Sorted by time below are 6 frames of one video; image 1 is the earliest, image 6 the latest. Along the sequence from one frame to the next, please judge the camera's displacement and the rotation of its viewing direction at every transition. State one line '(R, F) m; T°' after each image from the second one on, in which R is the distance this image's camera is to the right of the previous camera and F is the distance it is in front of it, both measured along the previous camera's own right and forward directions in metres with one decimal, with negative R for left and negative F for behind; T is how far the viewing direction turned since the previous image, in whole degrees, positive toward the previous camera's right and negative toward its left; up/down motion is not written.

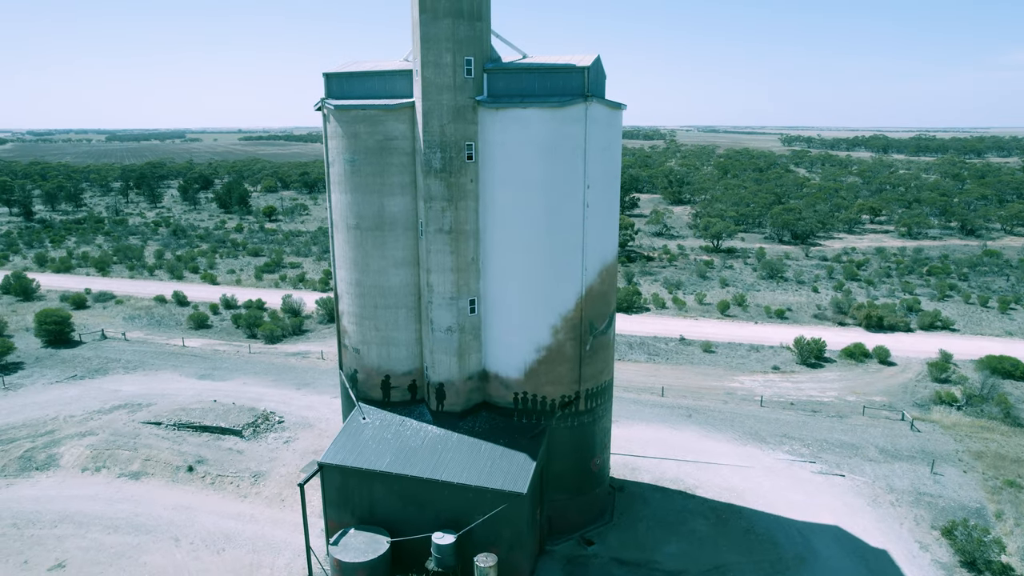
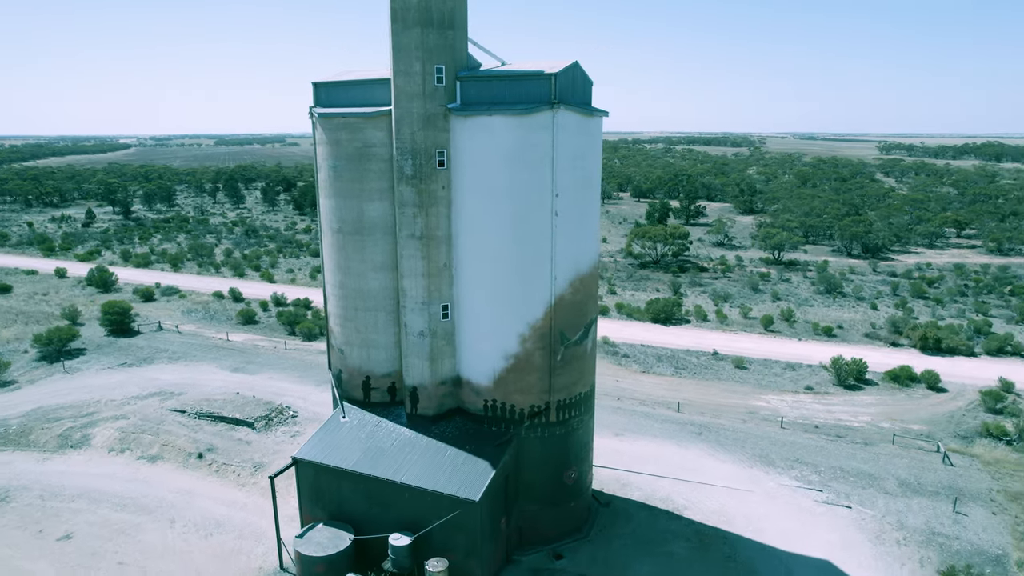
(+3.0, +0.2) m; -7°
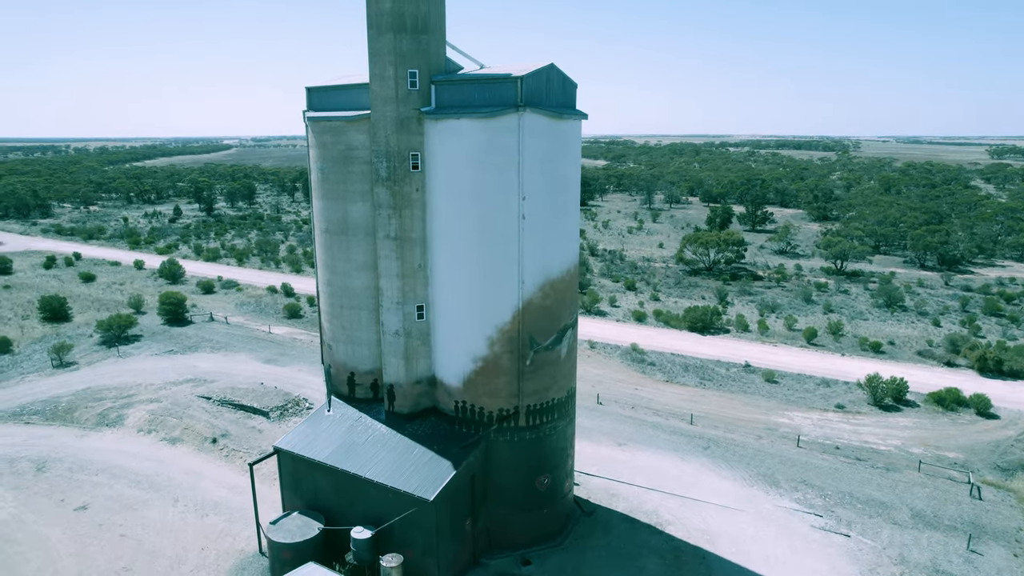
(+2.9, +0.2) m; -7°
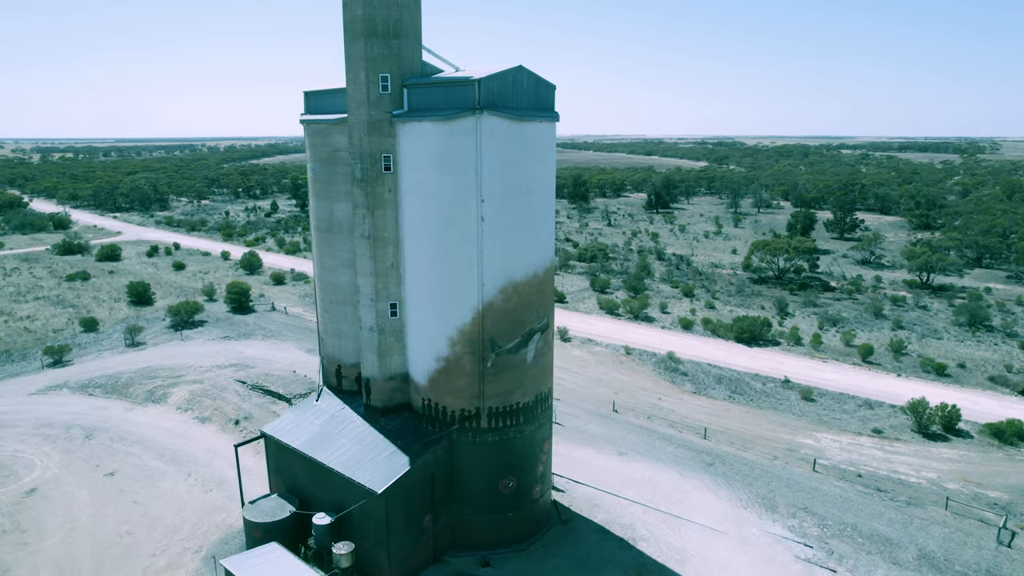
(+3.6, +0.3) m; -9°
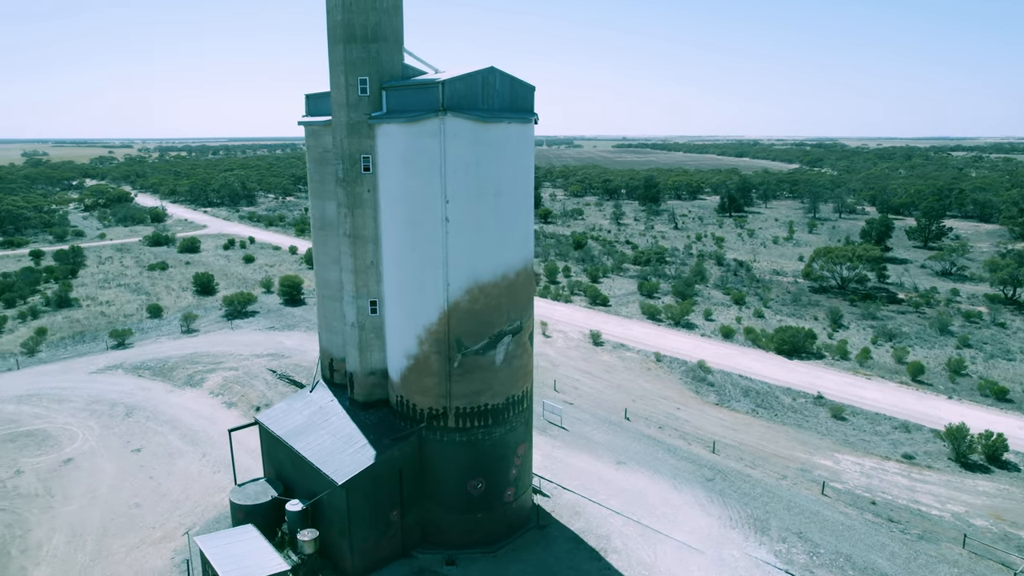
(+3.1, +0.3) m; -8°
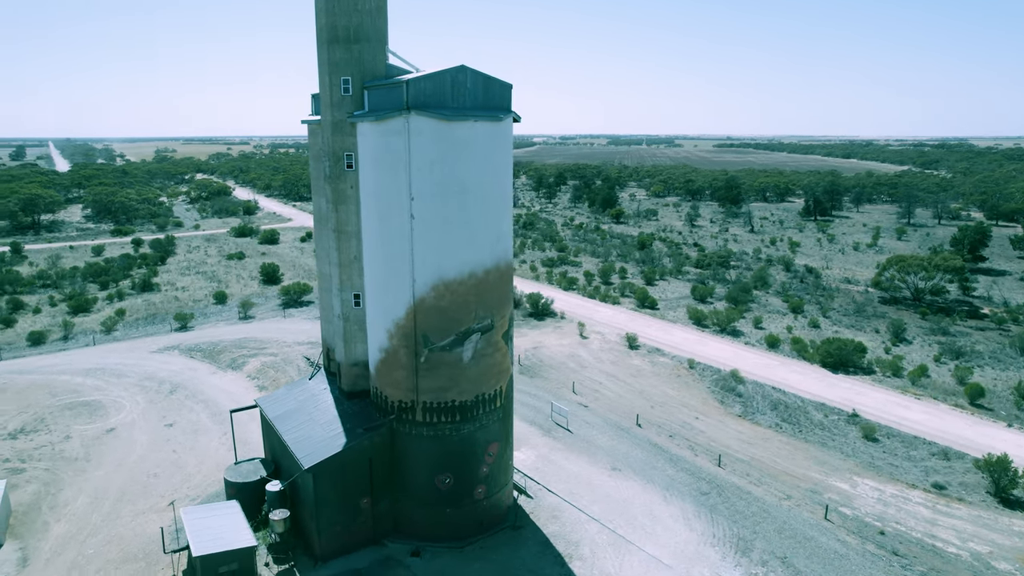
(+3.4, +0.3) m; -8°
